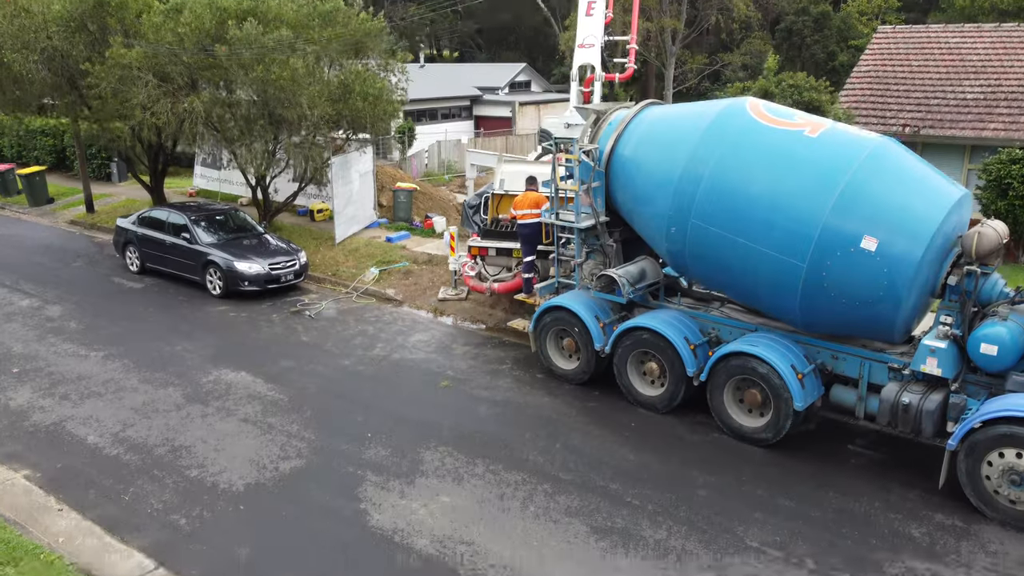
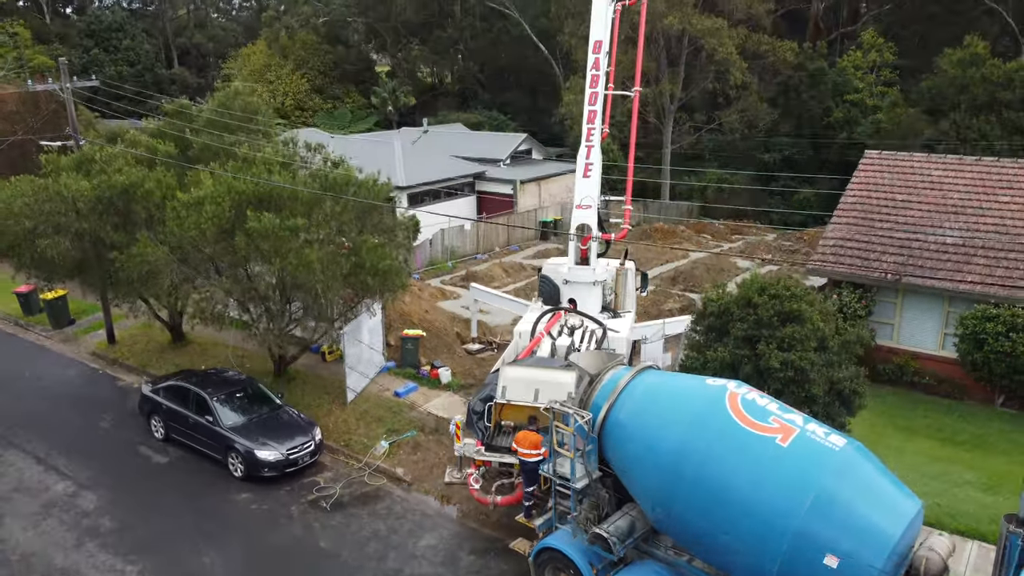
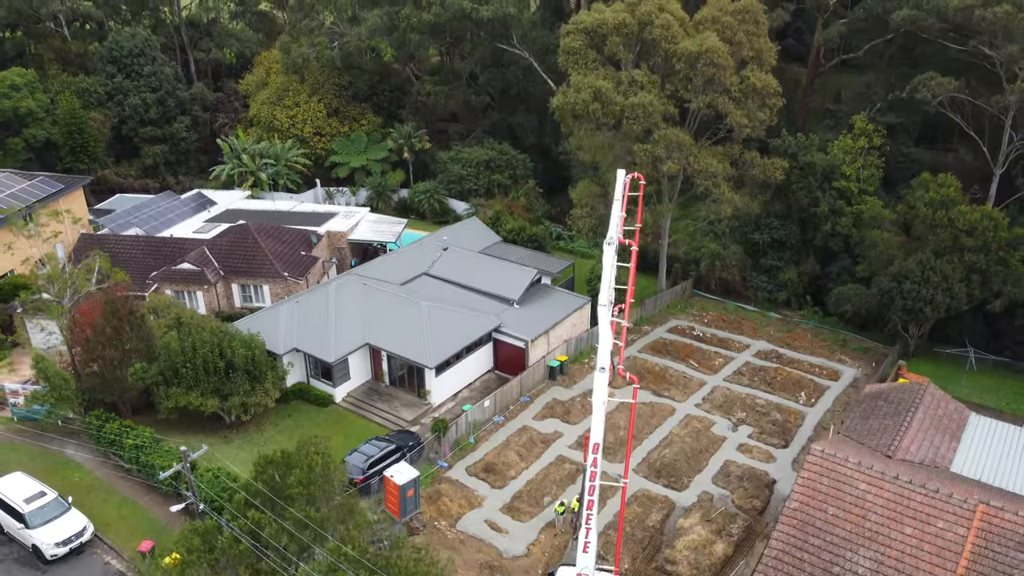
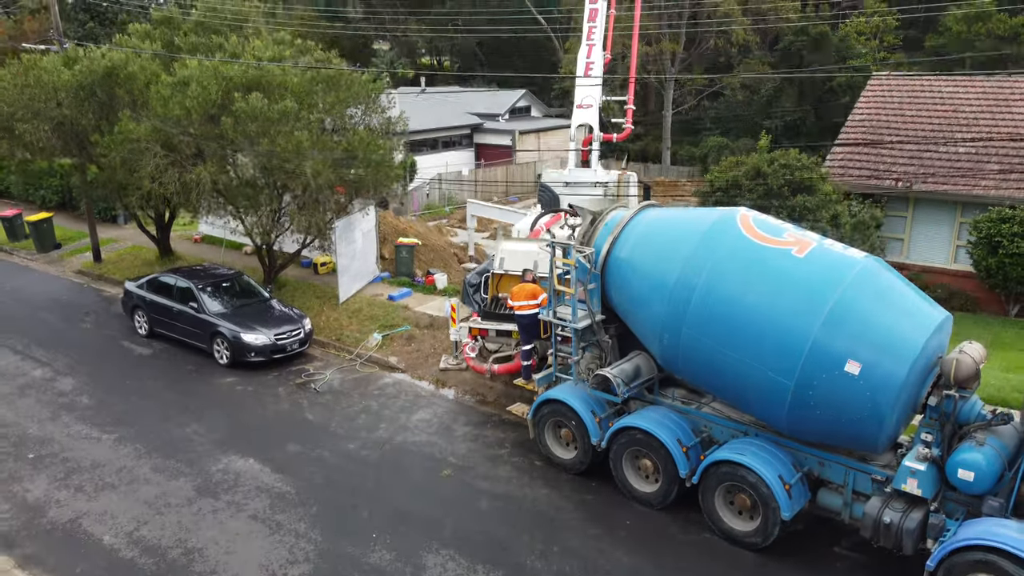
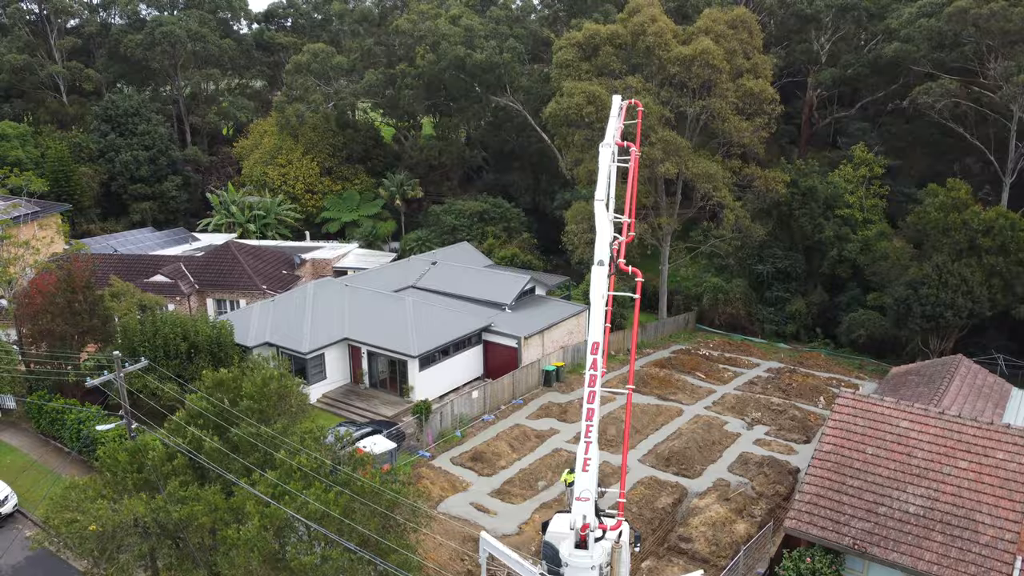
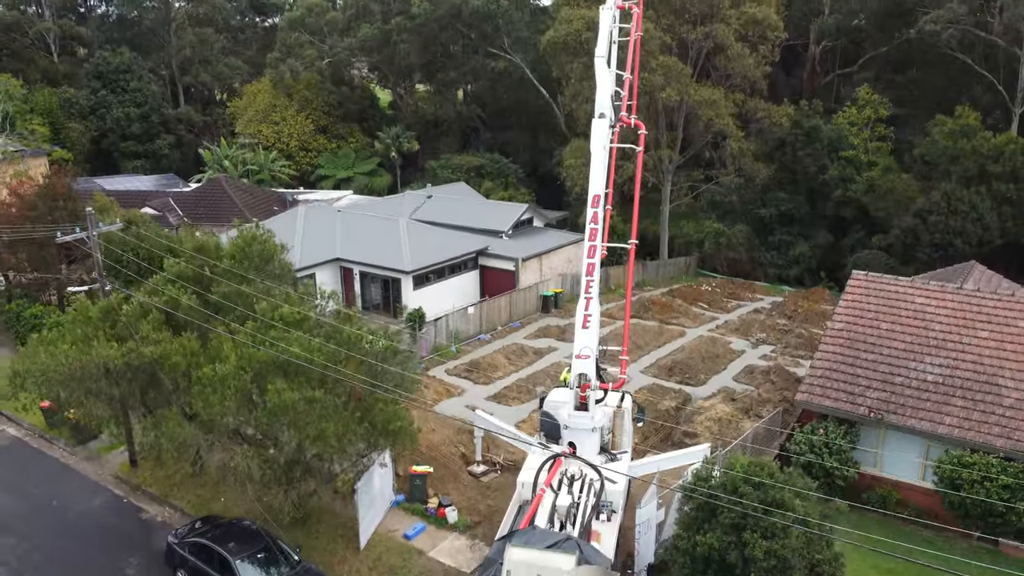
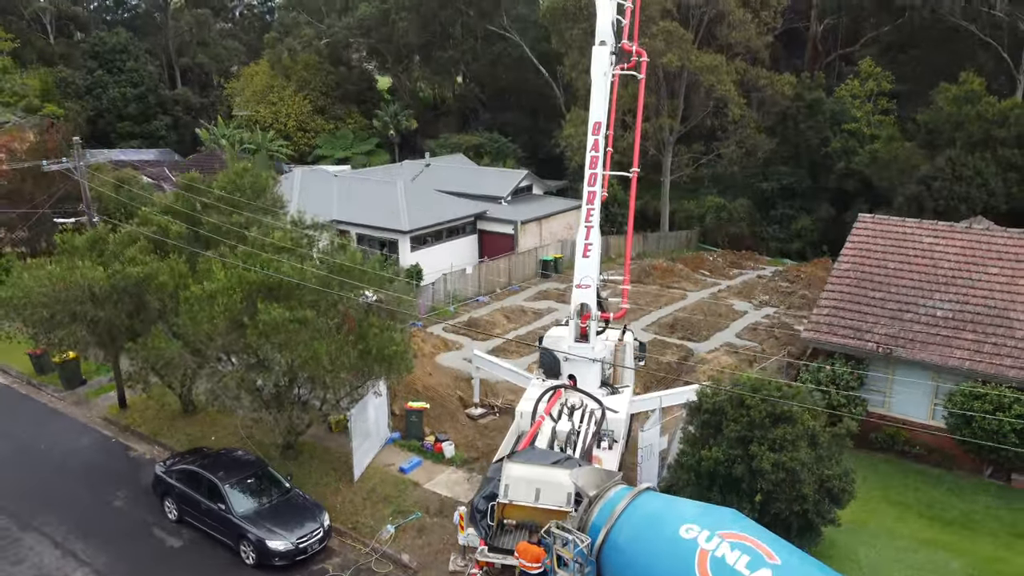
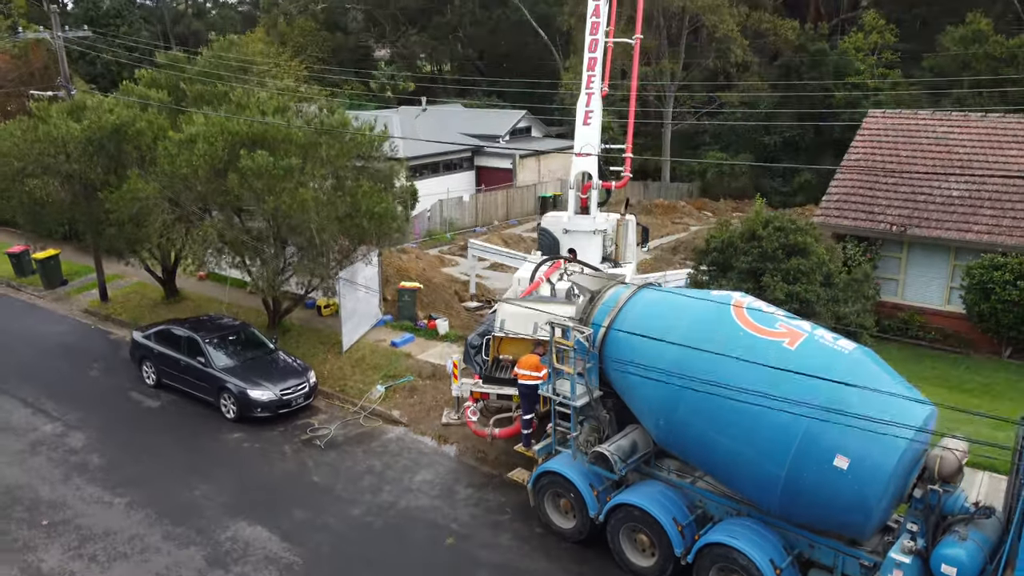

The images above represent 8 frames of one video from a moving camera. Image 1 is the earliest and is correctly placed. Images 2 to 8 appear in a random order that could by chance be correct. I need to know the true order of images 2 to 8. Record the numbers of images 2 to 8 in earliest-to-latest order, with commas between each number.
4, 8, 2, 7, 6, 5, 3
